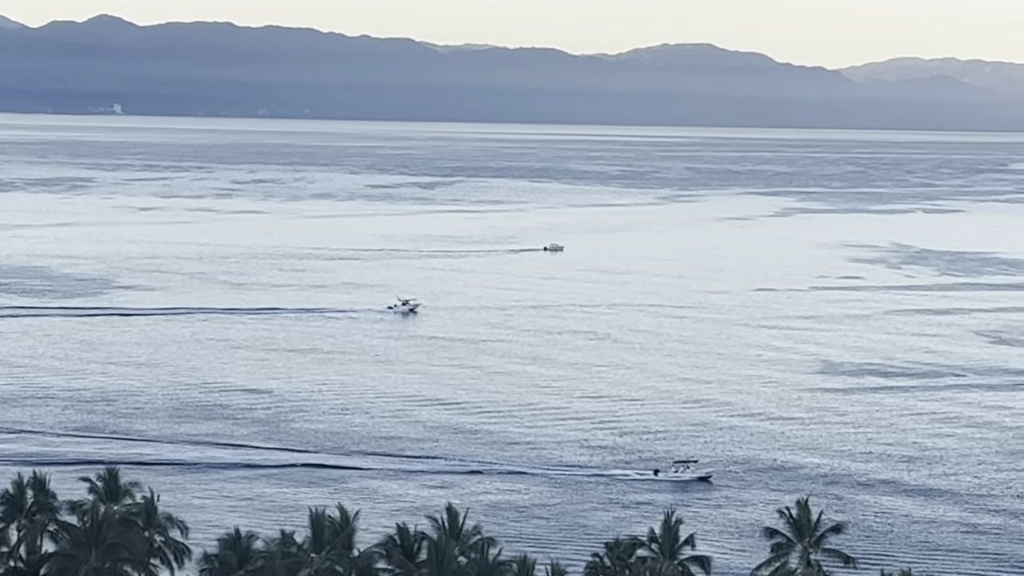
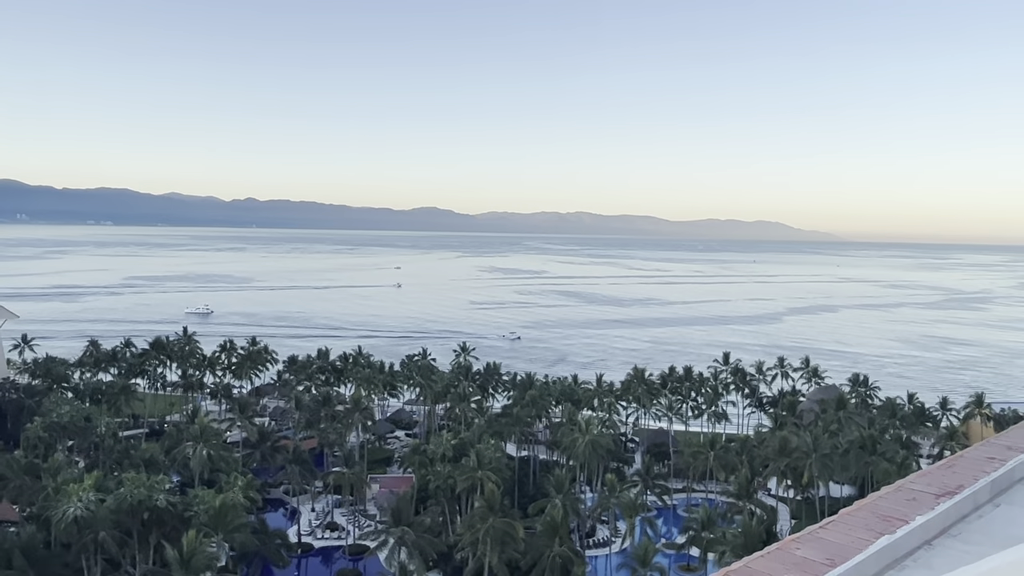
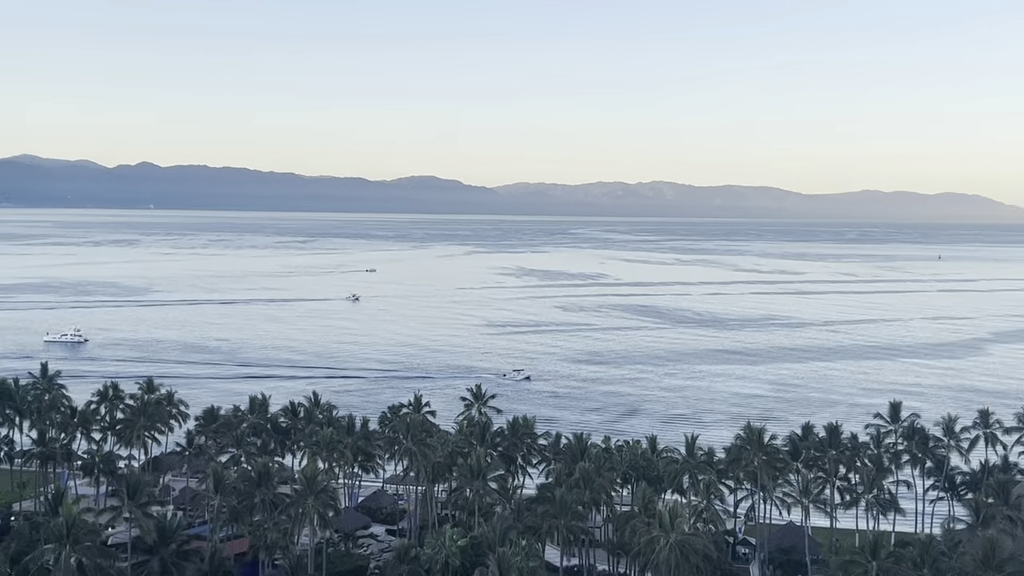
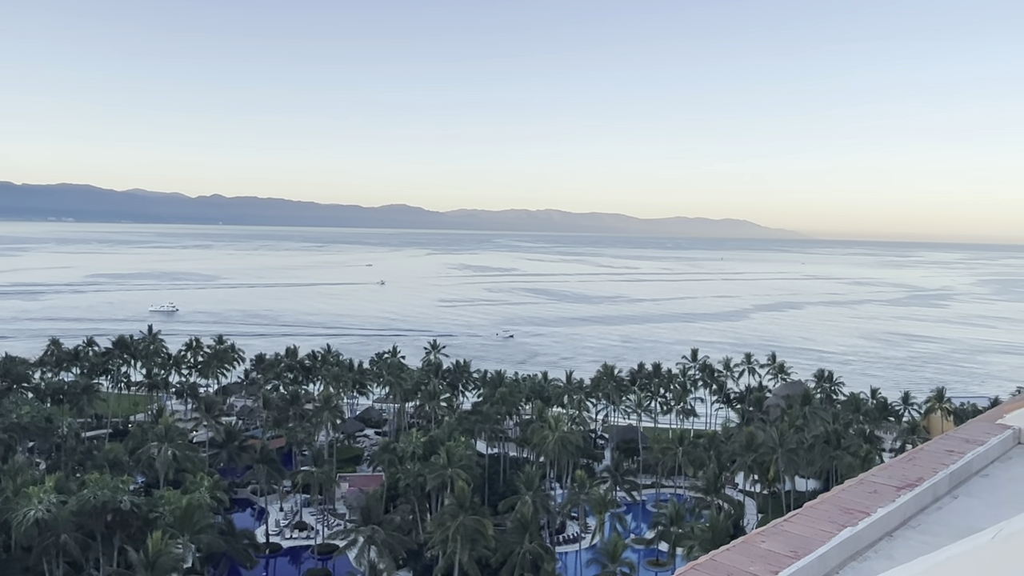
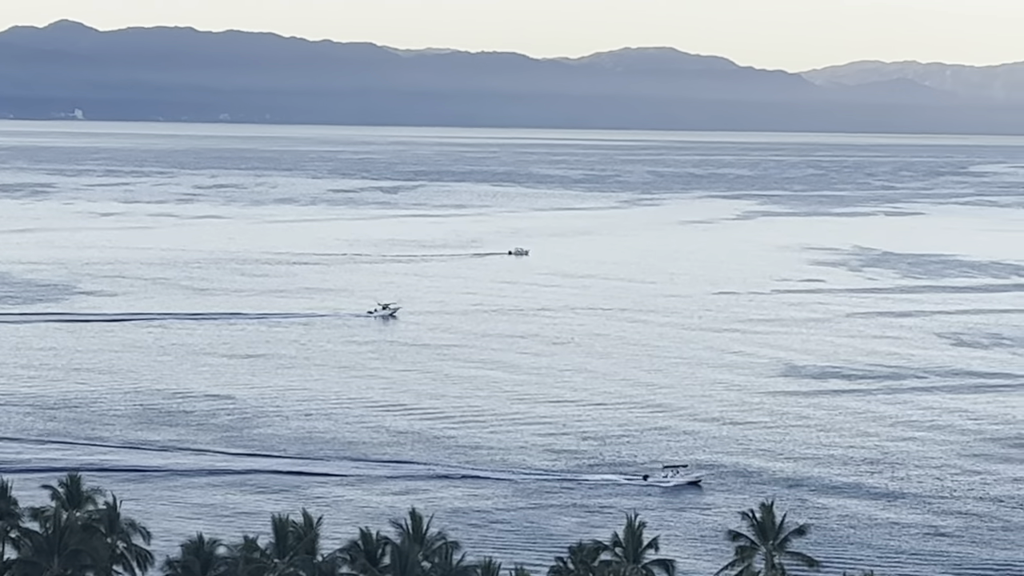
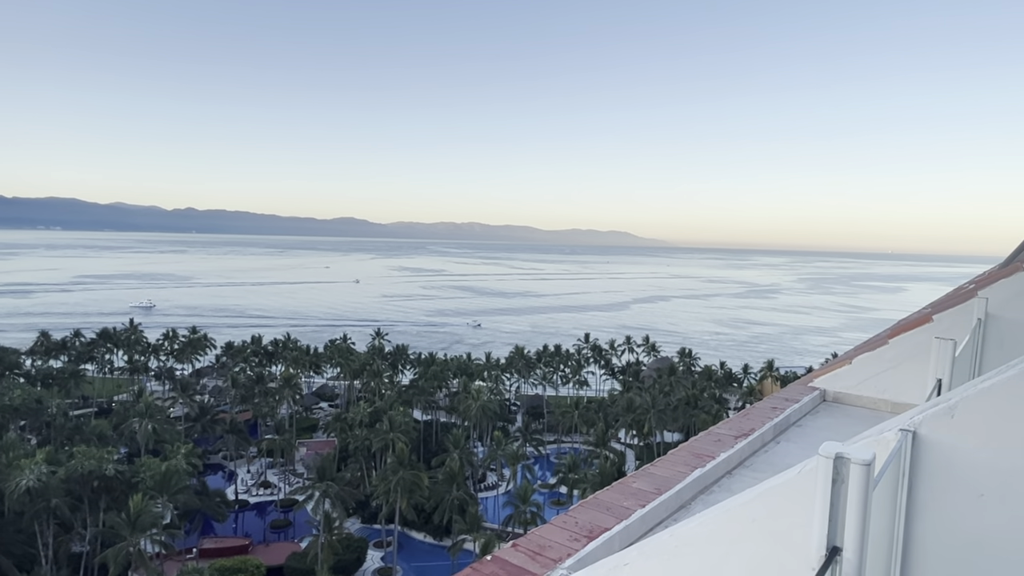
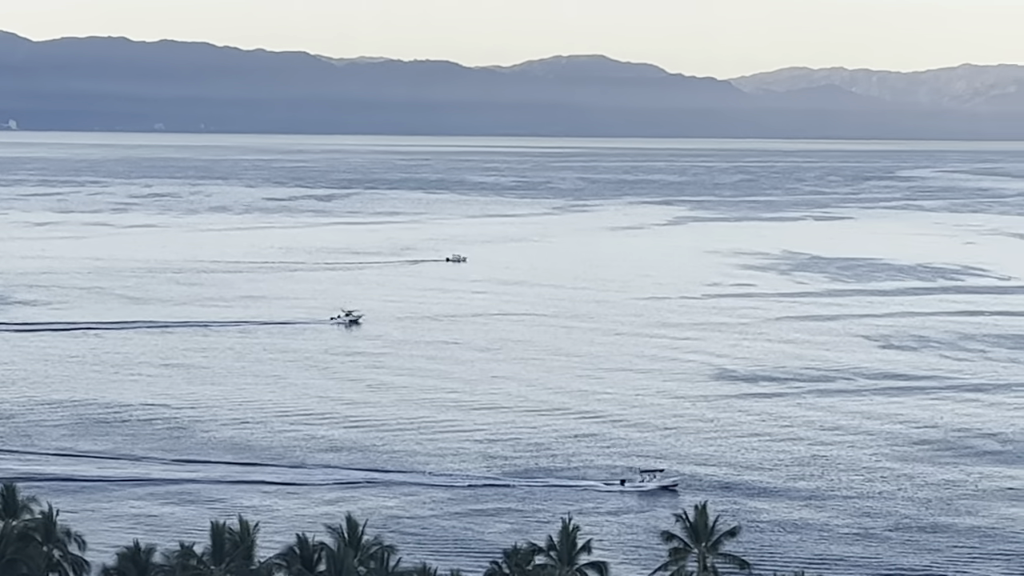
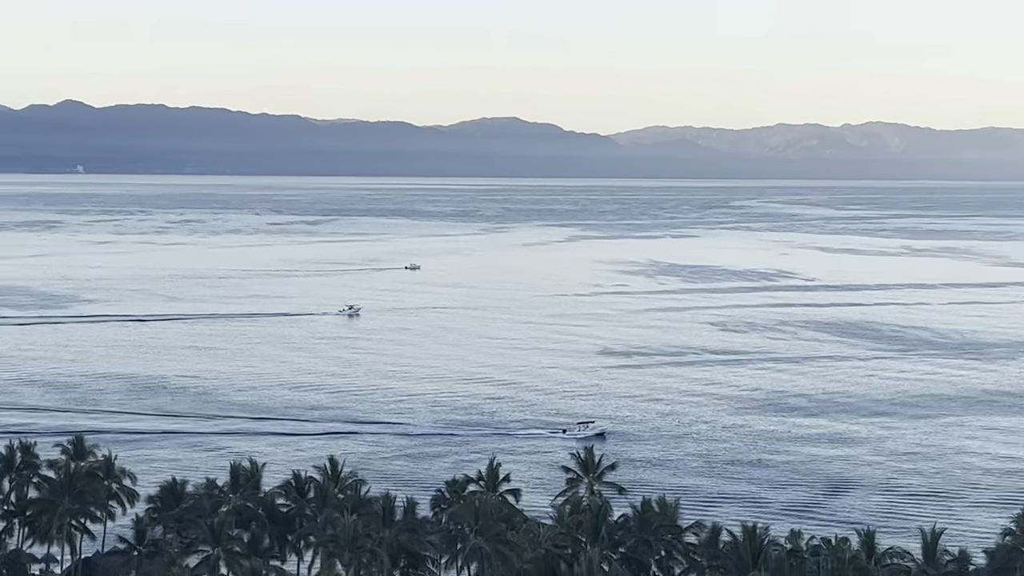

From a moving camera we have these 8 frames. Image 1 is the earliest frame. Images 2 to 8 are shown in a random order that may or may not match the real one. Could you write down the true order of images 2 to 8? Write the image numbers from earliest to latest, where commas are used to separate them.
5, 7, 8, 3, 2, 4, 6
